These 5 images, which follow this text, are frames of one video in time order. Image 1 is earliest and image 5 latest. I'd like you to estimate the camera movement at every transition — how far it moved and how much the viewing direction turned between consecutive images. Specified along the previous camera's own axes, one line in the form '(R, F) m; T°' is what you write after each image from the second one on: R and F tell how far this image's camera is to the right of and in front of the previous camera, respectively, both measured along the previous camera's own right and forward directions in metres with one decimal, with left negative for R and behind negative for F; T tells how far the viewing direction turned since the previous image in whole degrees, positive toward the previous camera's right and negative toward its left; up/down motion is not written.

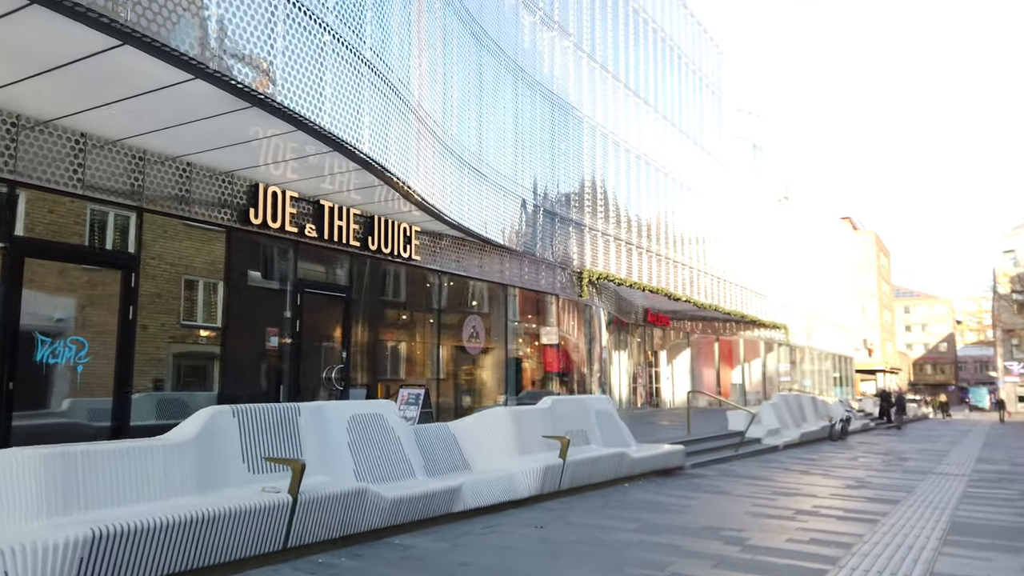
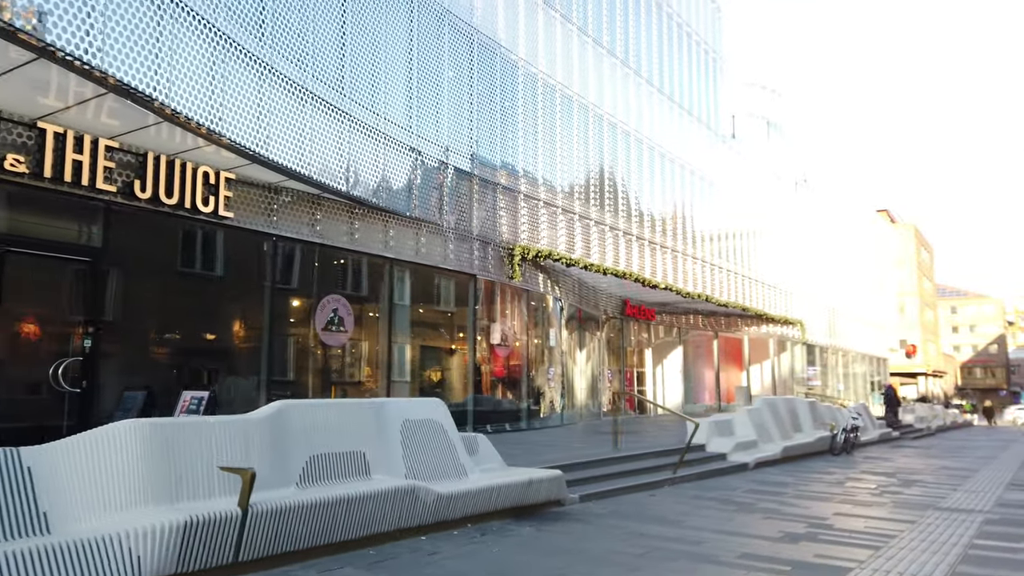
(+2.7, +3.7) m; -3°
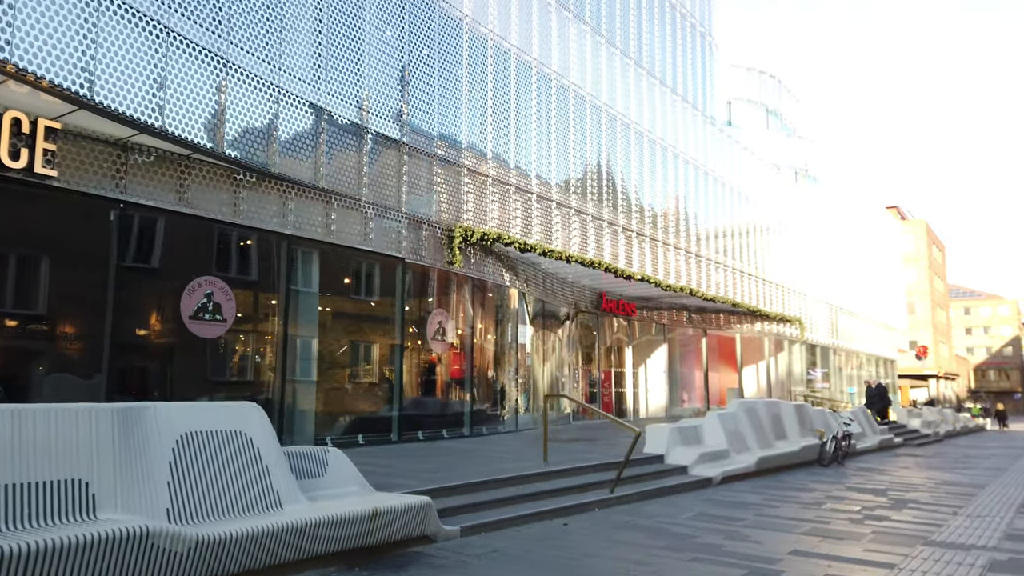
(+1.4, +2.1) m; -1°
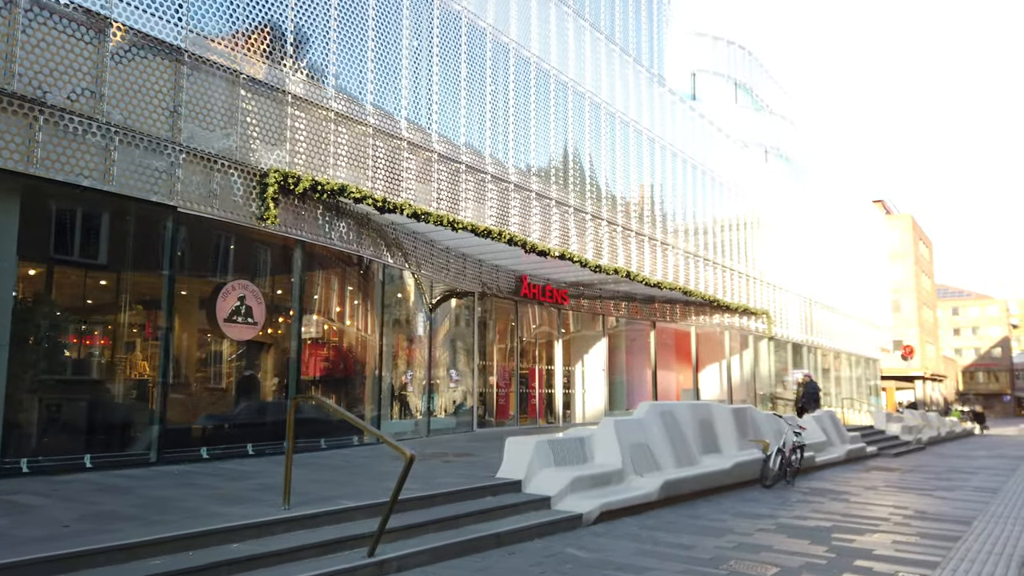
(+2.4, +3.7) m; +1°
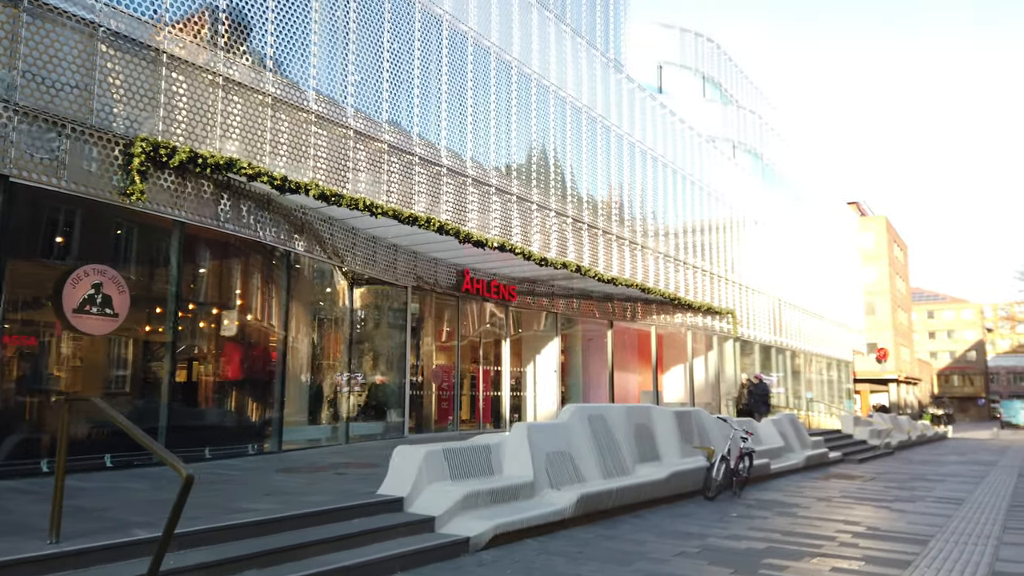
(+1.1, +1.3) m; +1°
